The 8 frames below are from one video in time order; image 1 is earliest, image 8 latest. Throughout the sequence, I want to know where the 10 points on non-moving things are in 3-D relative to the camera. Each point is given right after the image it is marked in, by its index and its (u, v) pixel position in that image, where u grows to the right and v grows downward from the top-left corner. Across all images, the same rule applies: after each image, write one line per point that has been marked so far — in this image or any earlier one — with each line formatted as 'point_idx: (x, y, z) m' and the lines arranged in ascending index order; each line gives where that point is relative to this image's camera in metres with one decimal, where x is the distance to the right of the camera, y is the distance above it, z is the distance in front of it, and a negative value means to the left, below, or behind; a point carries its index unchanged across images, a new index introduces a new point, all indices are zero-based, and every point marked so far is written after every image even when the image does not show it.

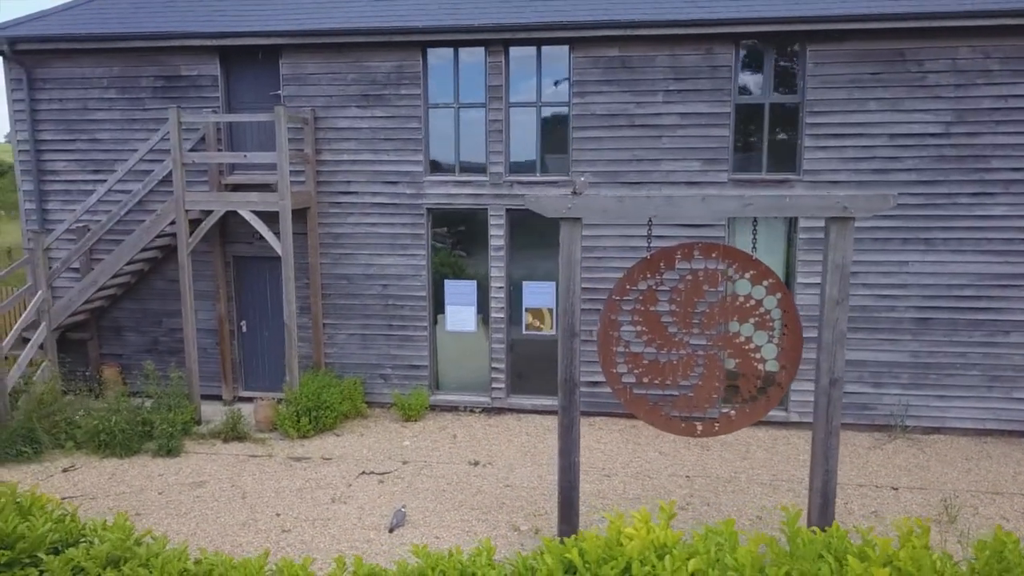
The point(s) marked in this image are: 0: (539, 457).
0: (+0.3, -1.8, +8.4) m
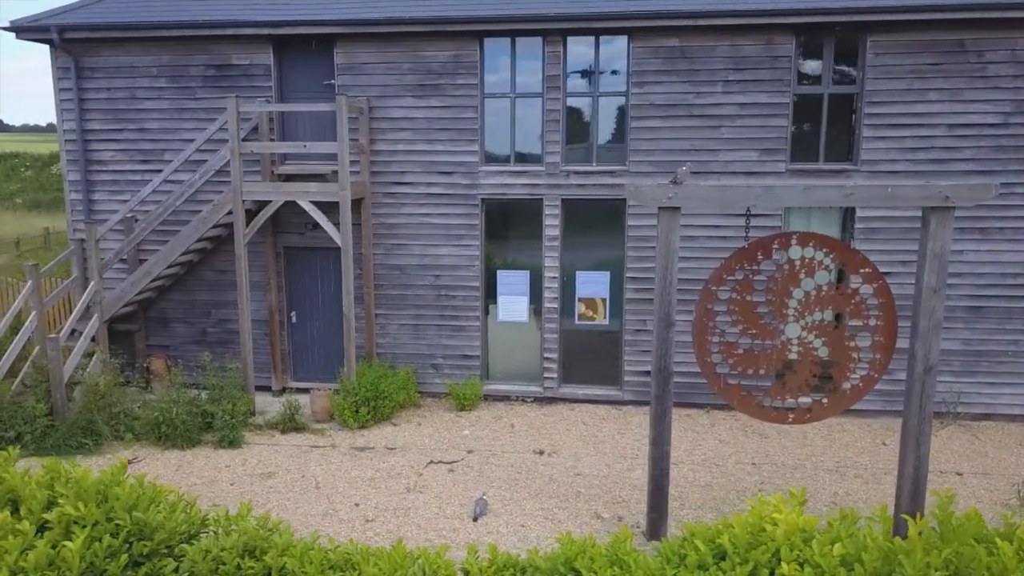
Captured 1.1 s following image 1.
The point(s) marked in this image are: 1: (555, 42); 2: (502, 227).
0: (+1.0, -1.7, +8.5) m
1: (+0.5, +2.8, +9.2) m
2: (-0.1, +0.7, +9.7) m
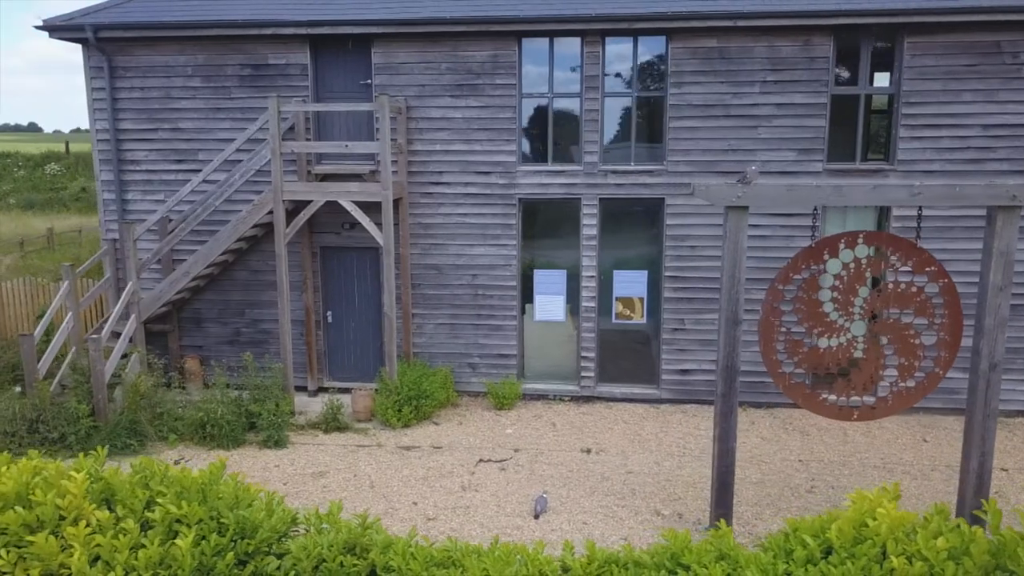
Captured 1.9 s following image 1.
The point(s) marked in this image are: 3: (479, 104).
0: (+1.5, -1.7, +8.6) m
1: (+1.0, +2.8, +9.2) m
2: (+0.3, +0.8, +9.8) m
3: (-0.4, +2.2, +9.5) m
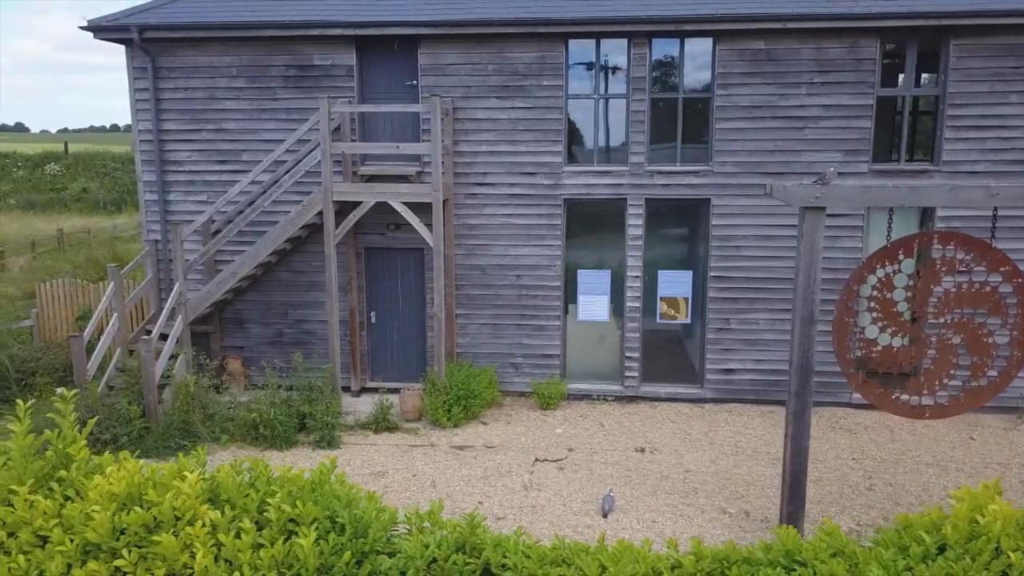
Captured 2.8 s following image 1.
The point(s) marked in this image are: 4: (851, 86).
0: (+2.0, -1.7, +8.6) m
1: (+1.5, +2.8, +9.3) m
2: (+0.9, +0.8, +9.8) m
3: (+0.2, +2.2, +9.5) m
4: (+3.8, +2.3, +9.1) m
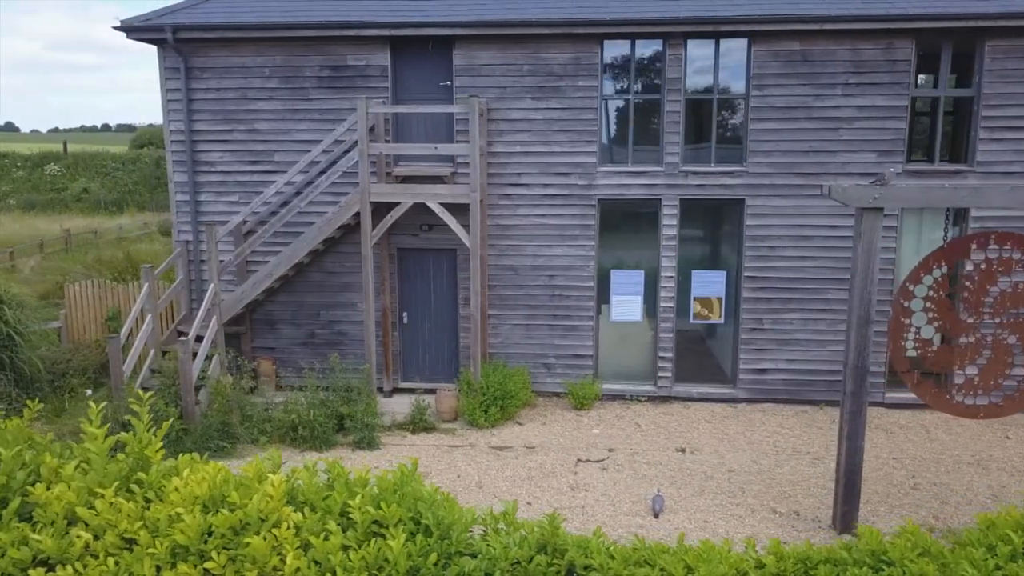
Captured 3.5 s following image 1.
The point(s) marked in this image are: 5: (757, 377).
0: (+2.4, -1.7, +8.6) m
1: (+1.9, +2.8, +9.3) m
2: (+1.3, +0.7, +9.8) m
3: (+0.6, +2.2, +9.5) m
4: (+4.3, +2.3, +9.1) m
5: (+3.0, -1.1, +9.9) m
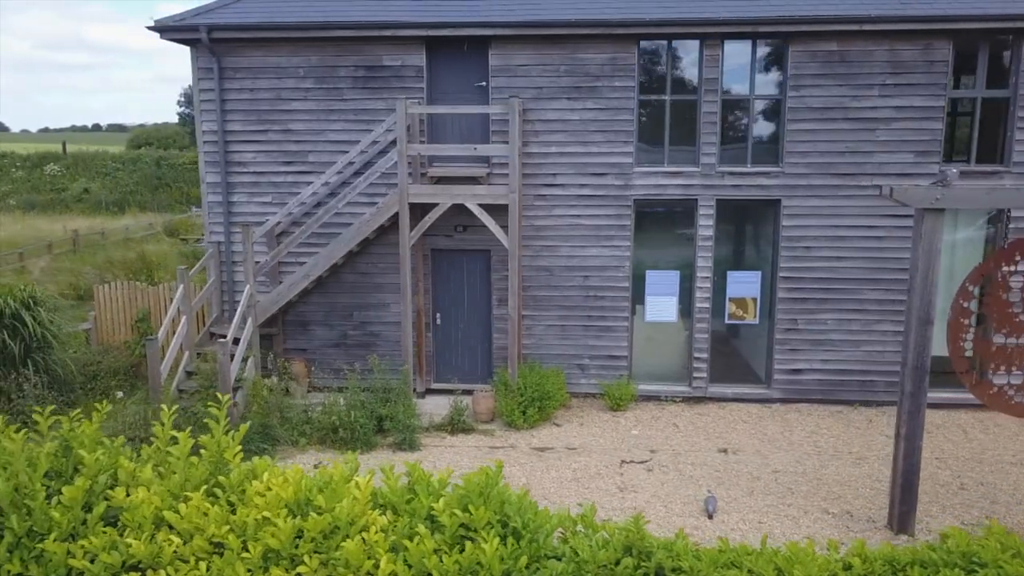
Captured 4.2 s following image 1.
0: (+2.9, -1.7, +8.6) m
1: (+2.3, +2.8, +9.3) m
2: (+1.7, +0.7, +9.8) m
3: (+1.0, +2.2, +9.5) m
4: (+4.7, +2.3, +9.1) m
5: (+3.4, -1.1, +9.9) m
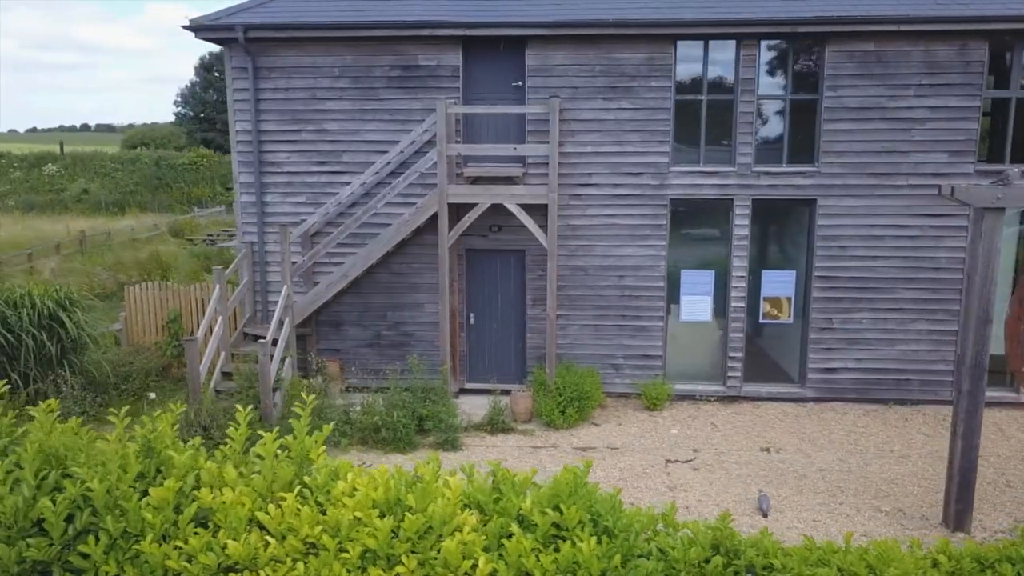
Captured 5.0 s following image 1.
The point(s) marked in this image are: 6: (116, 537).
0: (+3.3, -1.7, +8.7) m
1: (+2.8, +2.8, +9.3) m
2: (+2.2, +0.7, +9.9) m
3: (+1.4, +2.2, +9.5) m
4: (+5.1, +2.3, +9.2) m
5: (+3.9, -1.1, +9.9) m
6: (-2.0, -1.3, +4.1) m
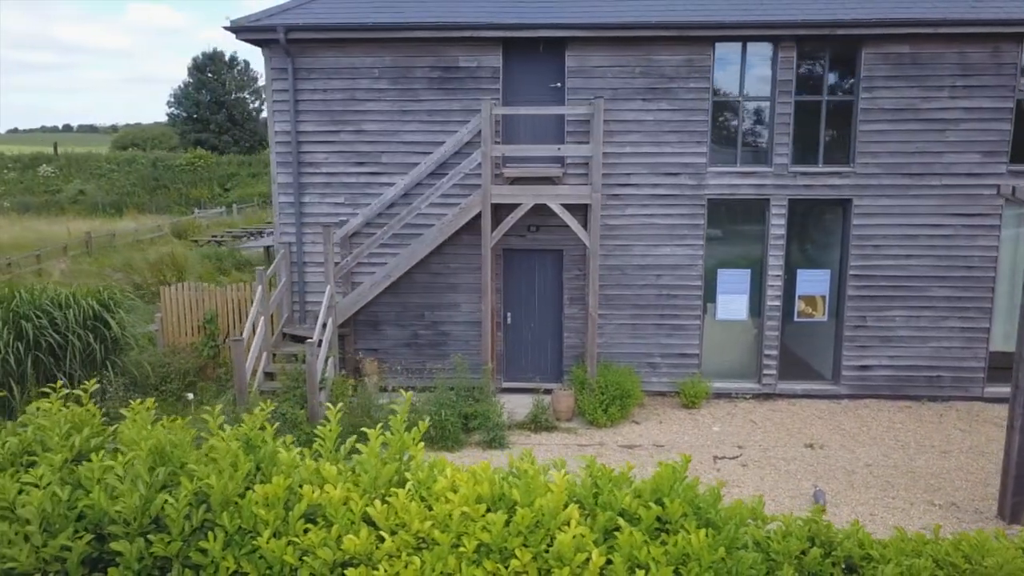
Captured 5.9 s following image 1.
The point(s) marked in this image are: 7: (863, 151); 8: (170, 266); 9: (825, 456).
0: (+3.8, -1.6, +8.8) m
1: (+3.3, +2.8, +9.5) m
2: (+2.6, +0.8, +10.0) m
3: (+1.9, +2.2, +9.6) m
4: (+5.6, +2.3, +9.4) m
5: (+4.4, -1.1, +10.0) m
6: (-1.4, -1.3, +4.1) m
7: (+4.2, +1.6, +9.5) m
8: (-8.1, +0.5, +18.8) m
9: (+3.2, -1.7, +8.3) m
